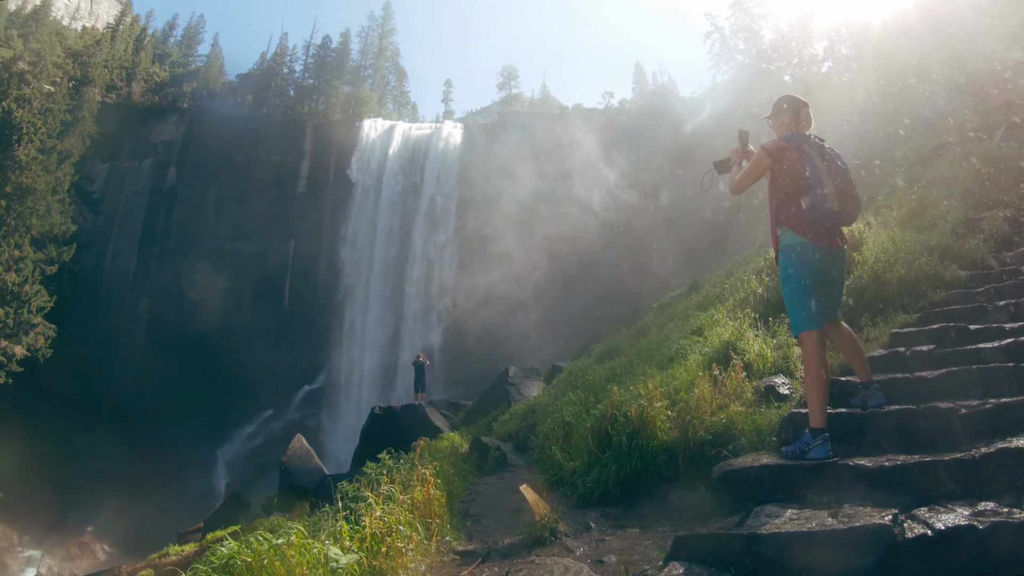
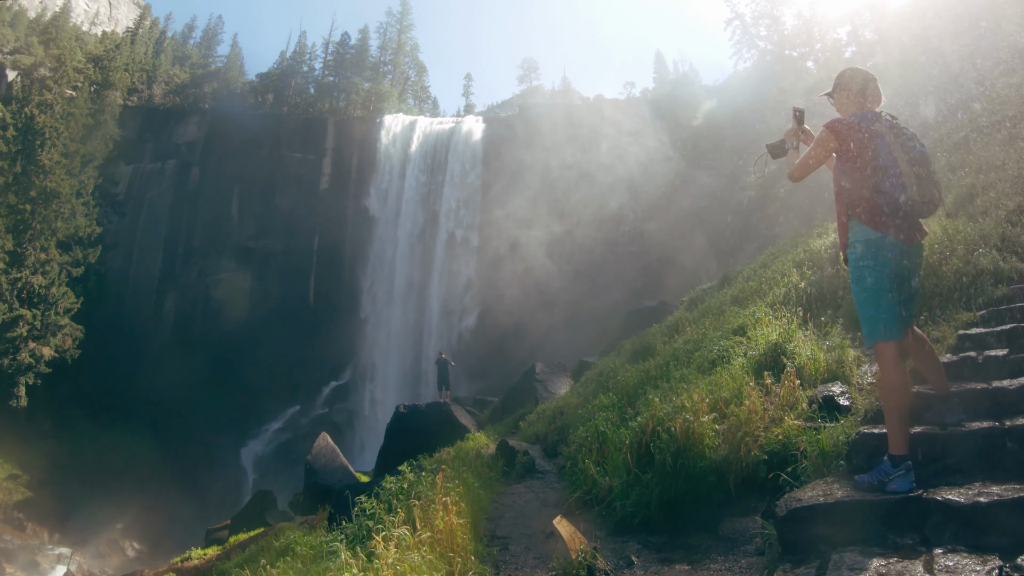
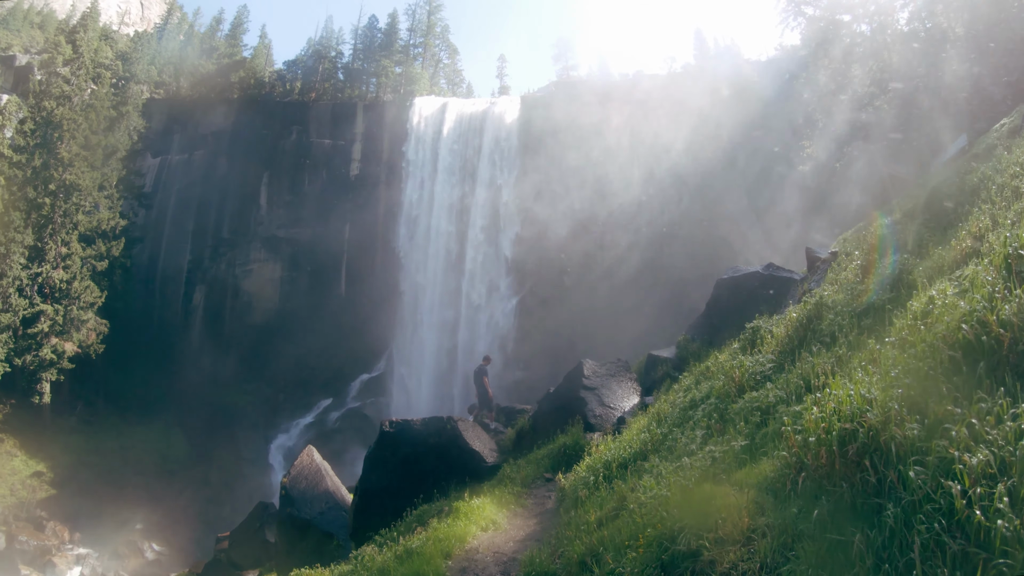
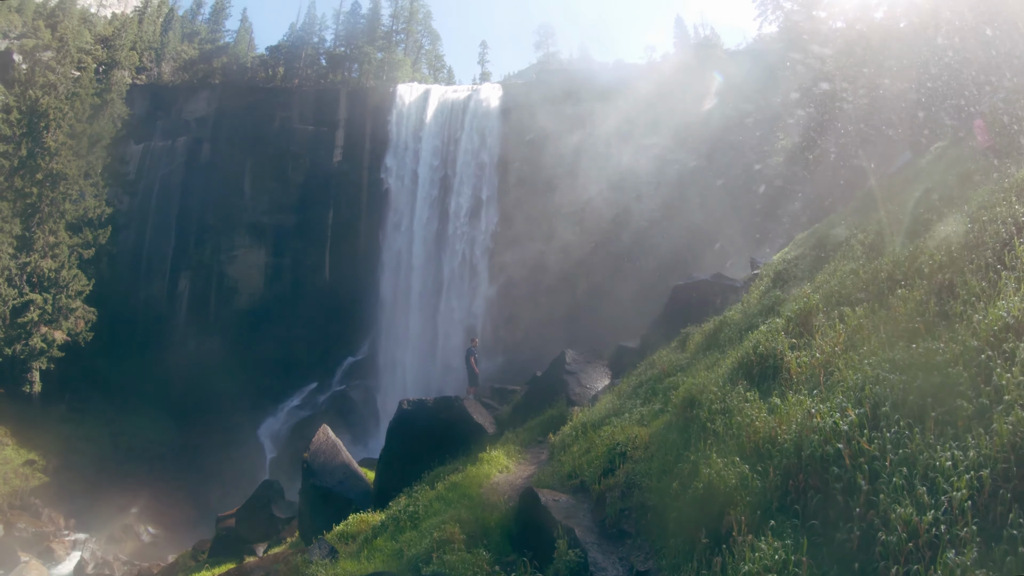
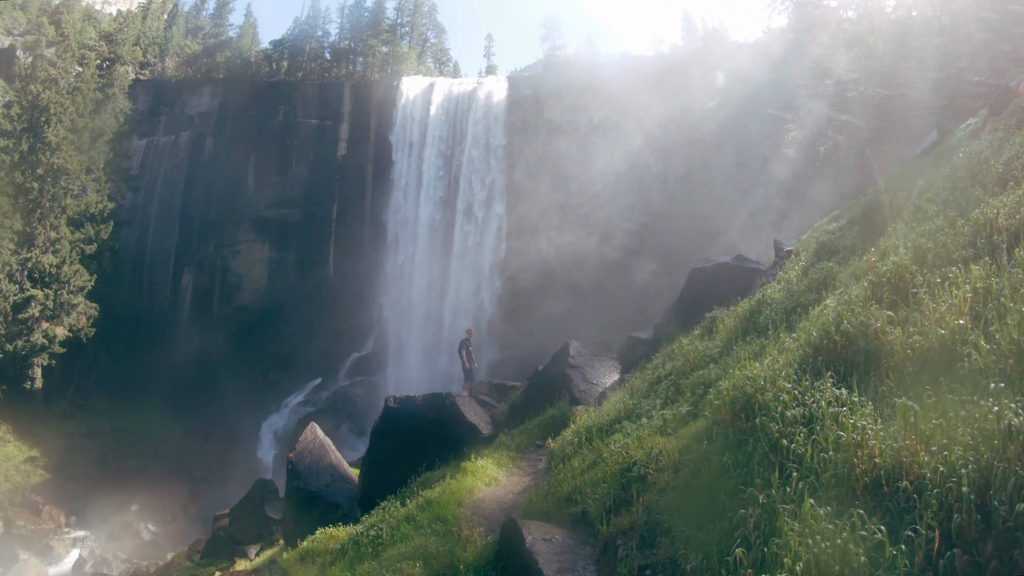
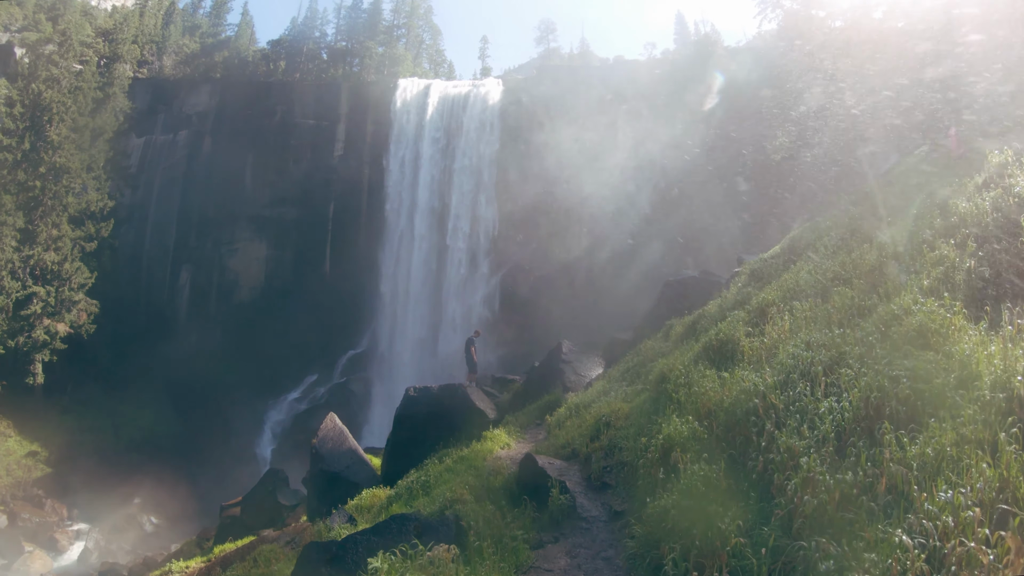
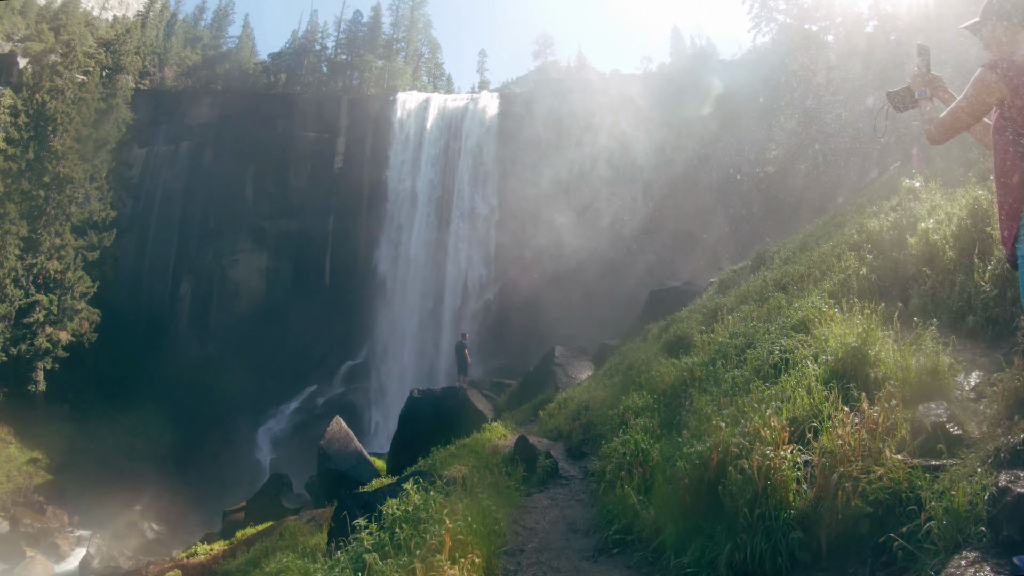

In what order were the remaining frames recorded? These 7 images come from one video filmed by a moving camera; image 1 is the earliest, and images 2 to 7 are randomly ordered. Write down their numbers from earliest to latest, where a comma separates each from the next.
2, 7, 6, 4, 5, 3
